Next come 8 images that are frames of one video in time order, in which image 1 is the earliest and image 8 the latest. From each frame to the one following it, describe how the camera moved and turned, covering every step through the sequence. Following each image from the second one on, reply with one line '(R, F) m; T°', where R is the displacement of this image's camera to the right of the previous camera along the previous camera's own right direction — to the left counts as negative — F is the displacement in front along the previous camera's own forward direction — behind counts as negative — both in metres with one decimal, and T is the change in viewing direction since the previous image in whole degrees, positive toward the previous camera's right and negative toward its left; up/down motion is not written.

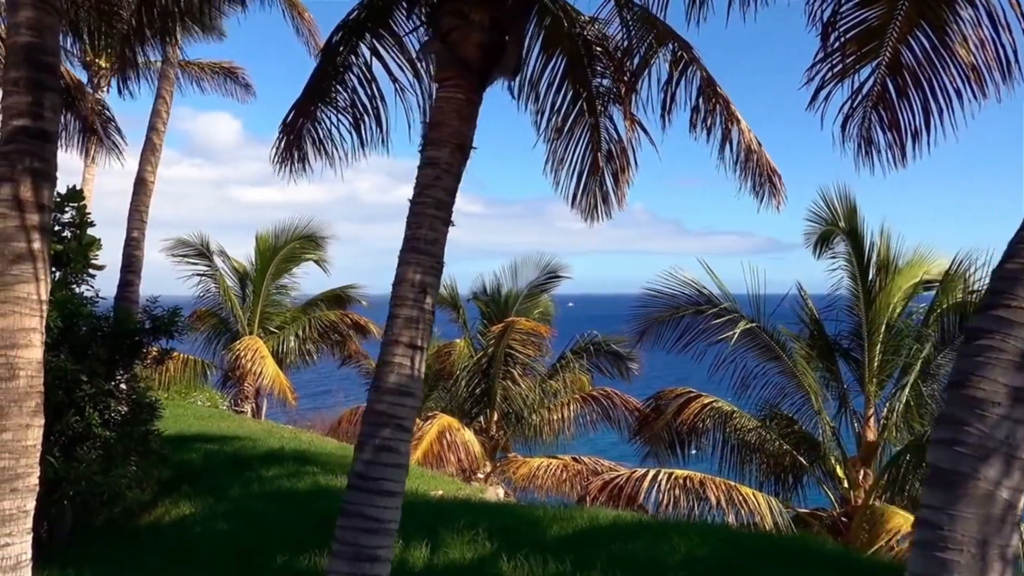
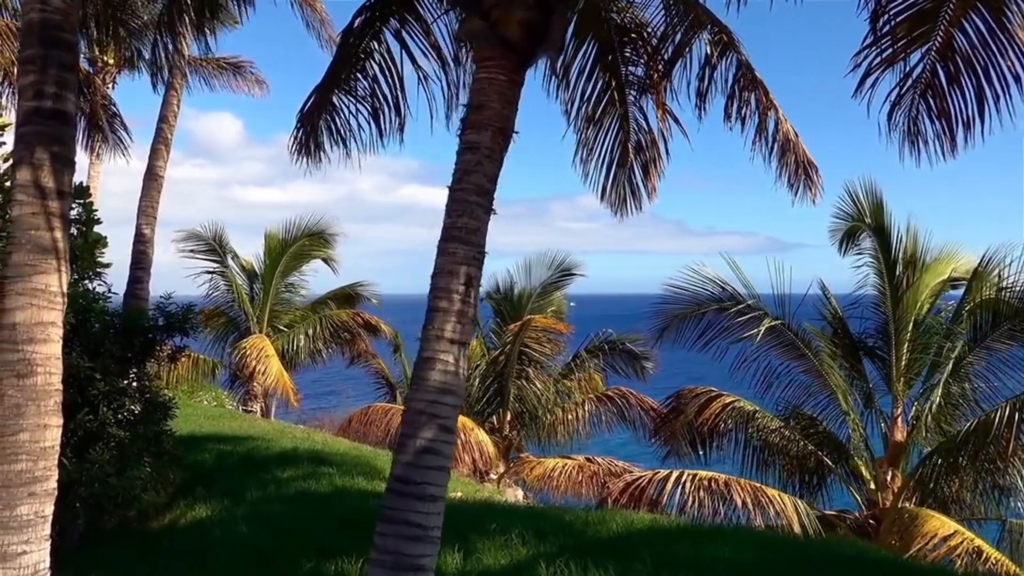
(-0.2, +0.2) m; 0°
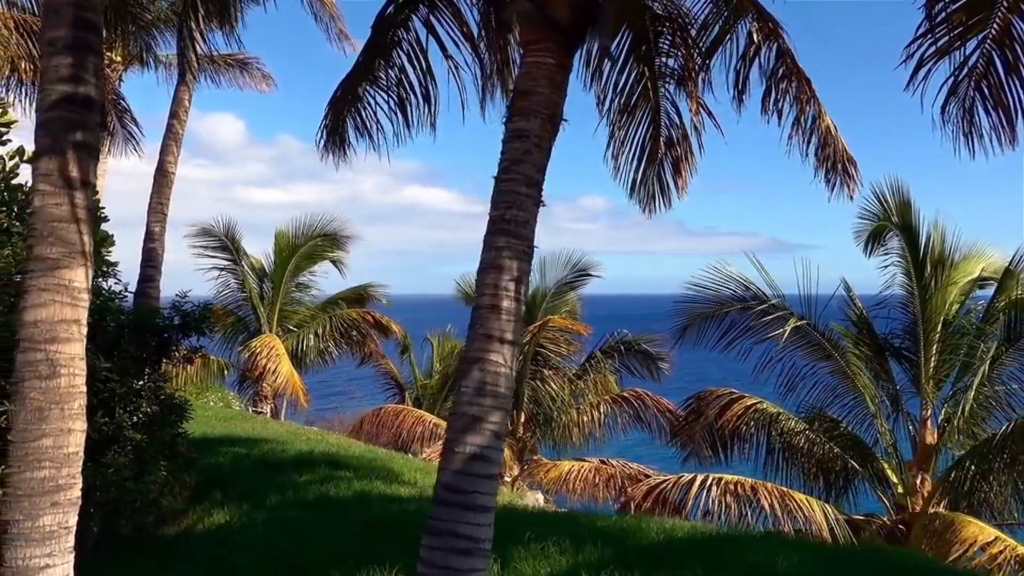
(-0.2, +0.2) m; 0°
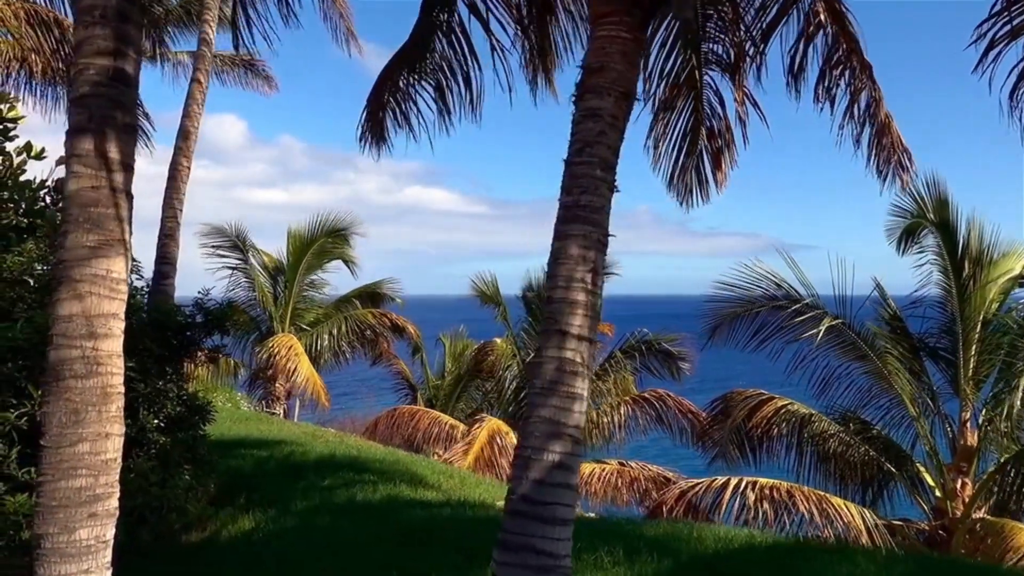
(-0.3, +0.3) m; 0°
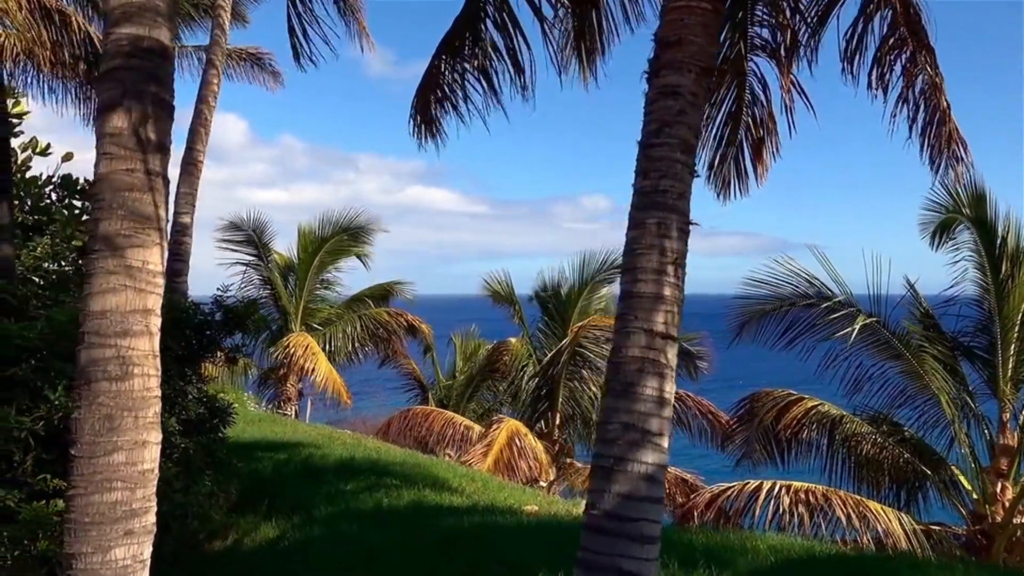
(-0.3, +0.3) m; 0°
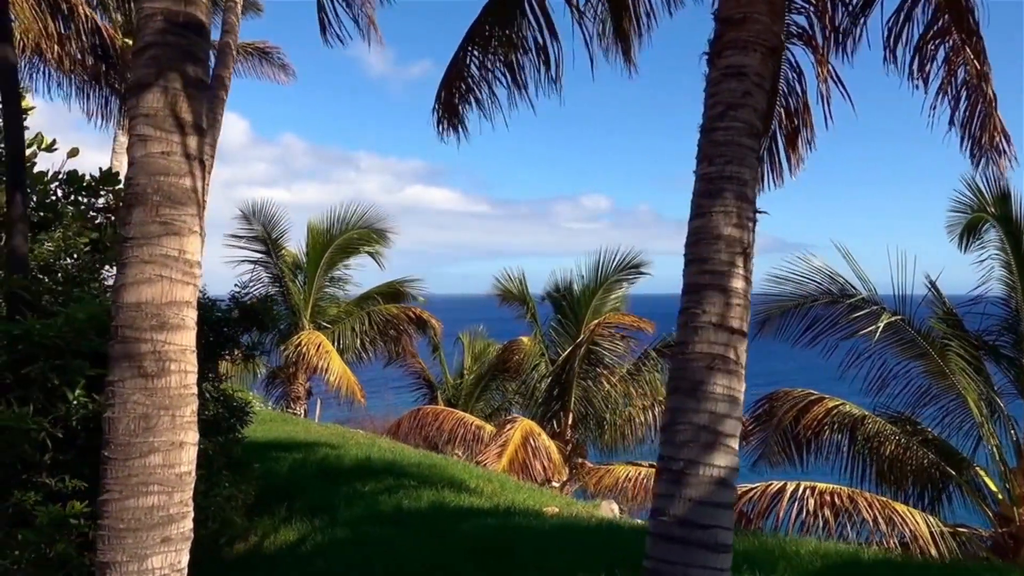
(-0.2, +0.2) m; 0°
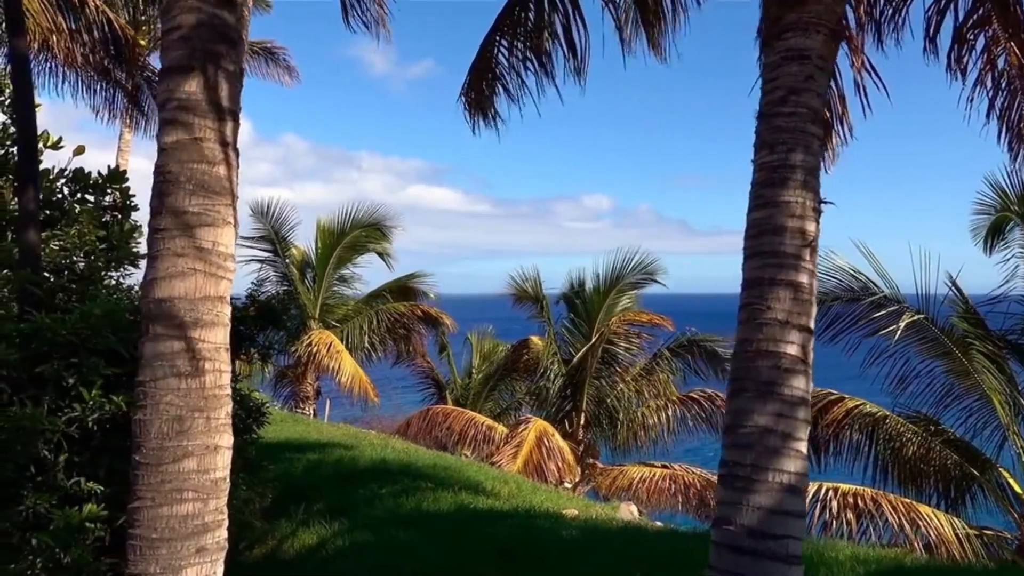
(-0.2, +0.2) m; 0°
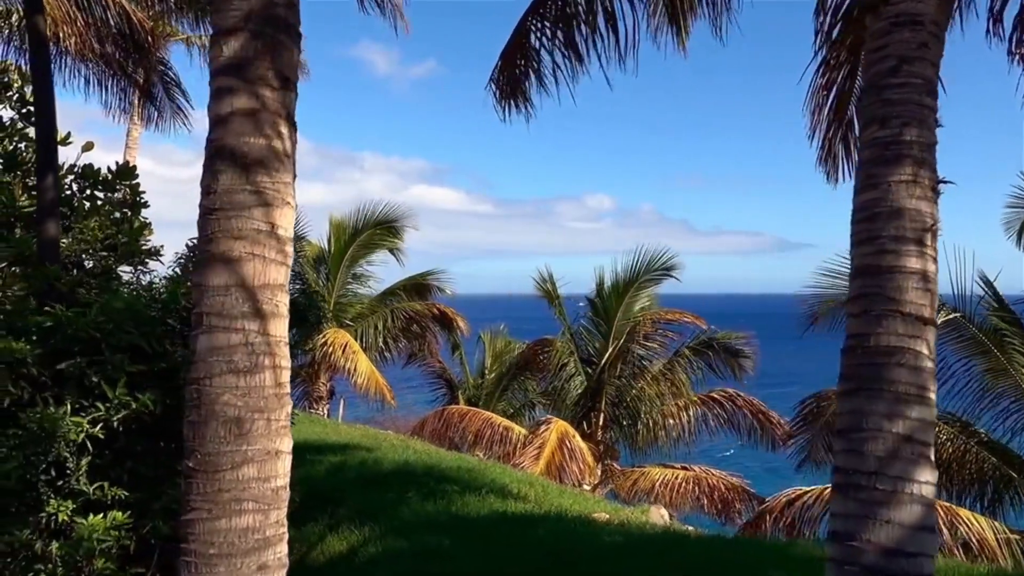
(-0.2, +0.3) m; 0°
